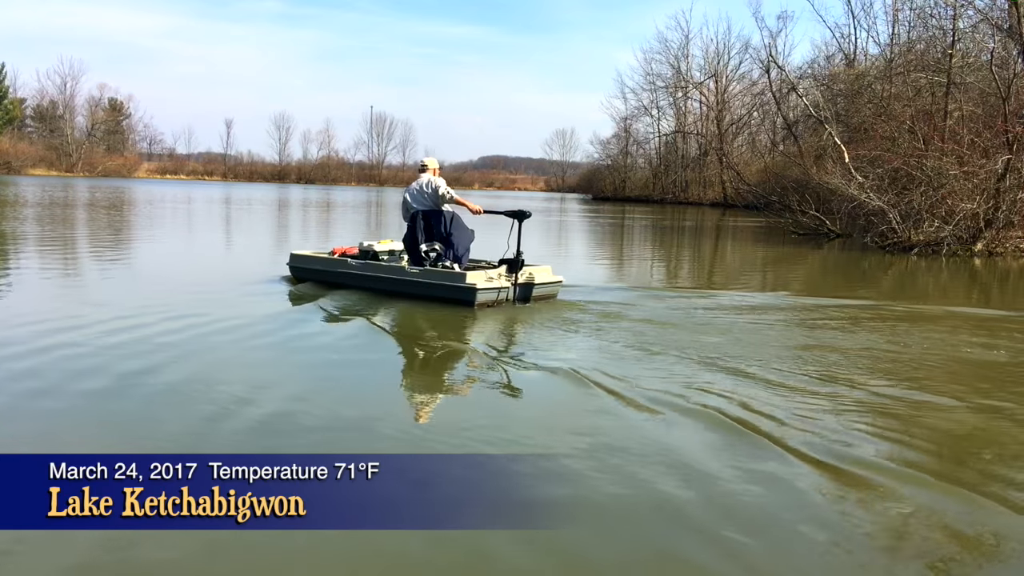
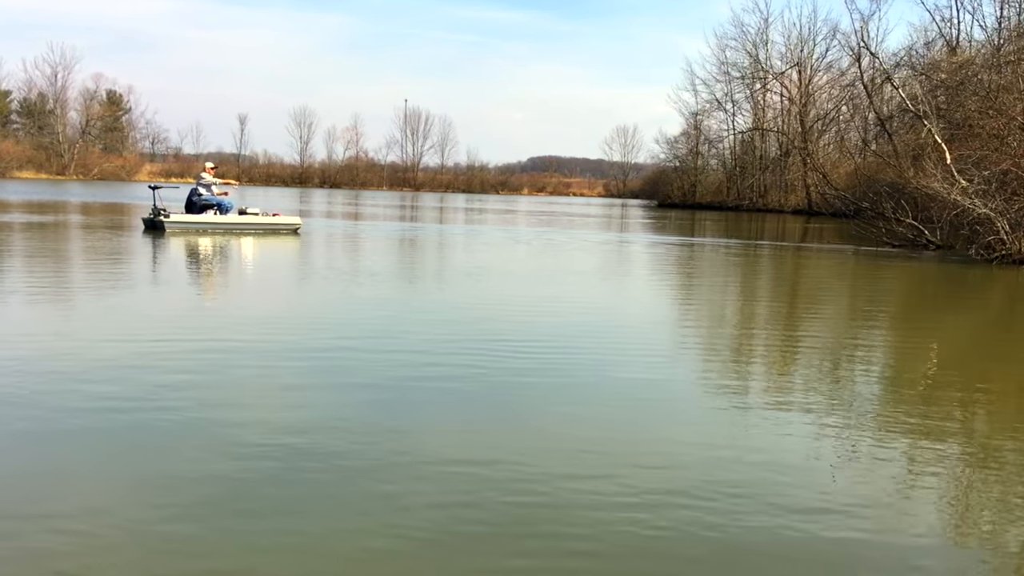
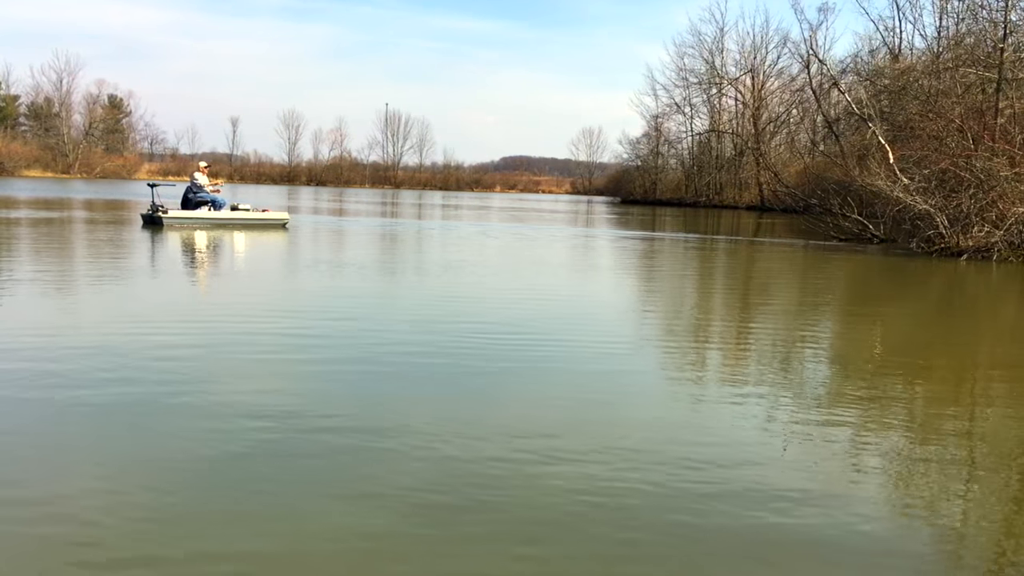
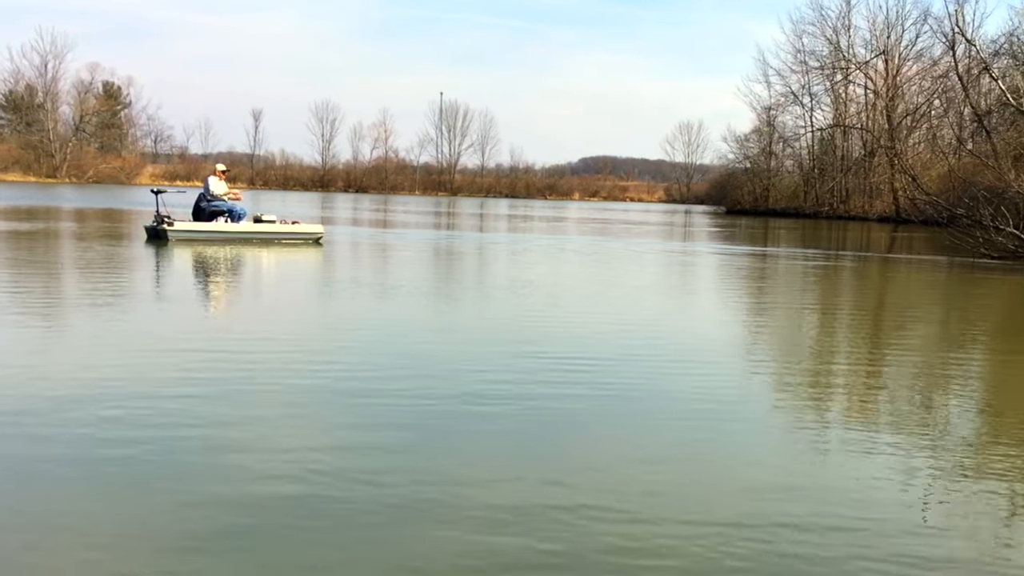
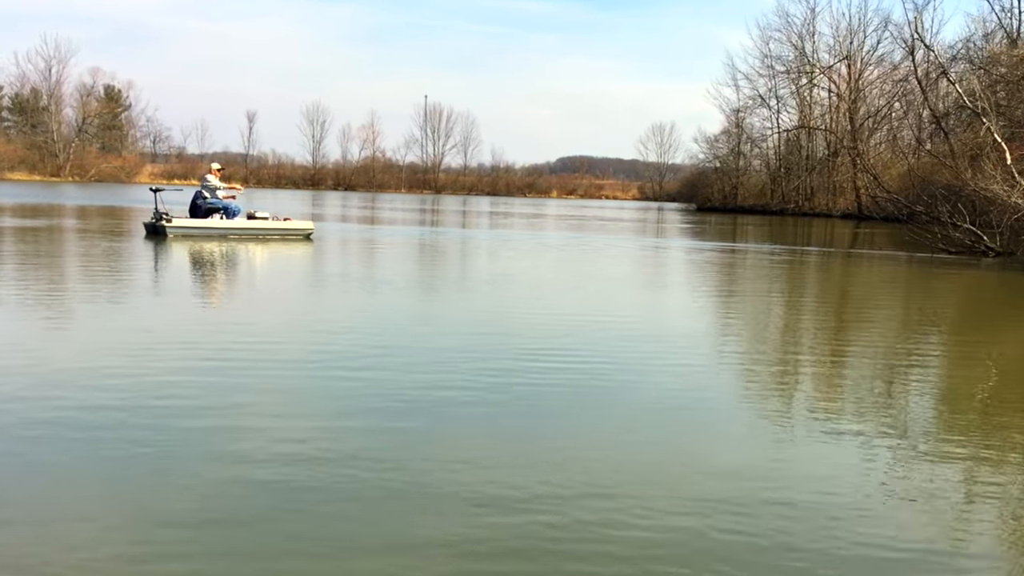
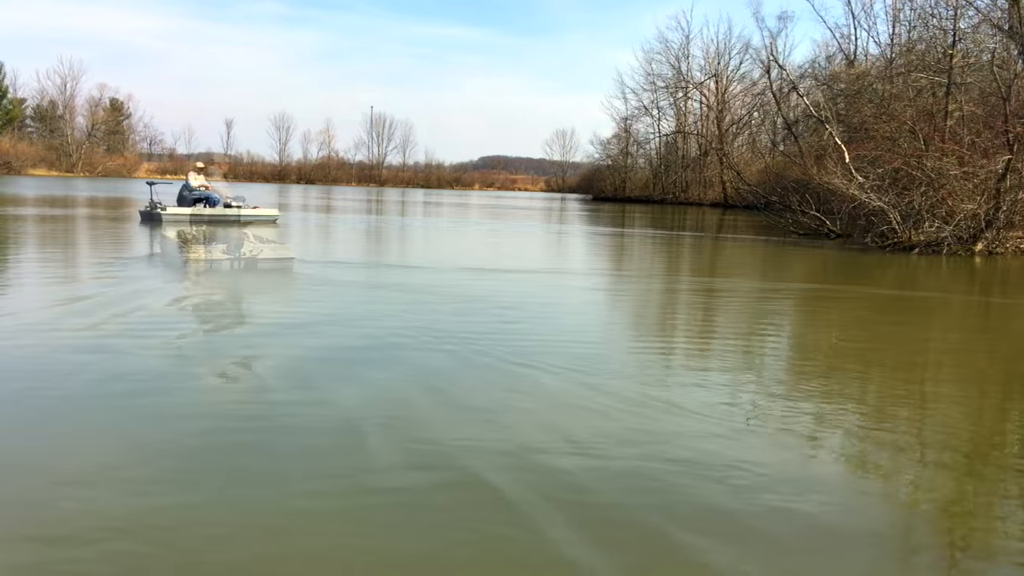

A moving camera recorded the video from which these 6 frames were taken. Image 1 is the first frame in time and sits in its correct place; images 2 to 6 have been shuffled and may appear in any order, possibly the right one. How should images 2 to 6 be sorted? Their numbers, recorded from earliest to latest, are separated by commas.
6, 3, 2, 5, 4
